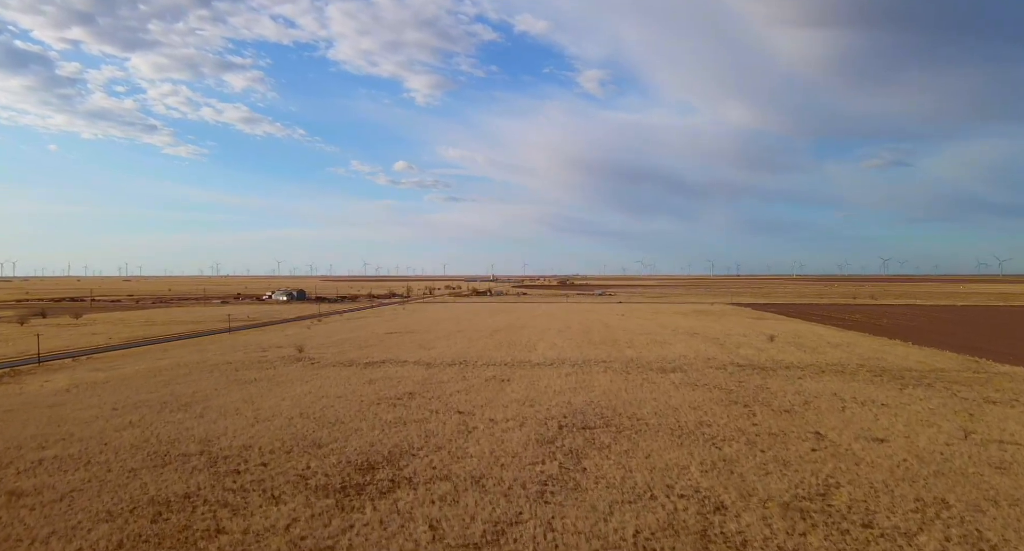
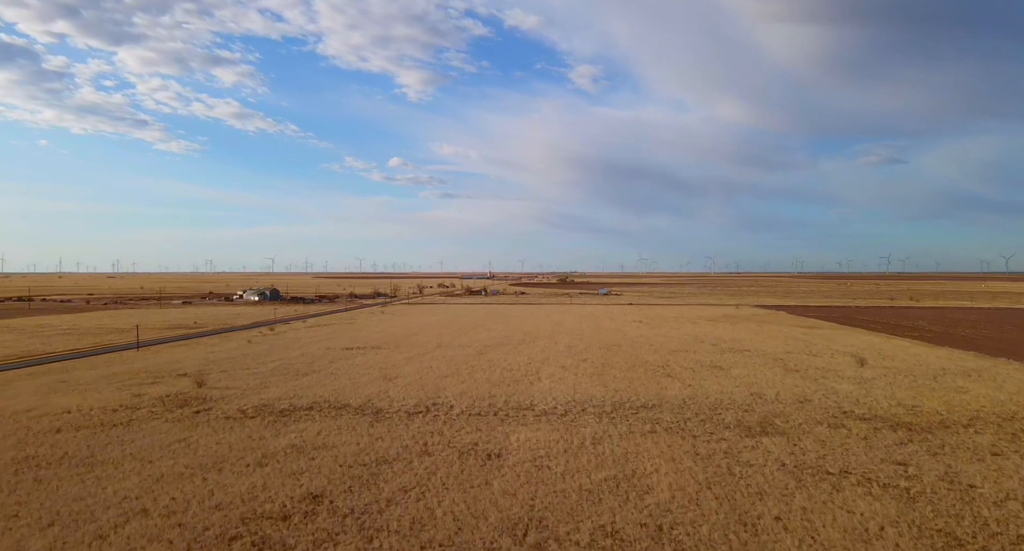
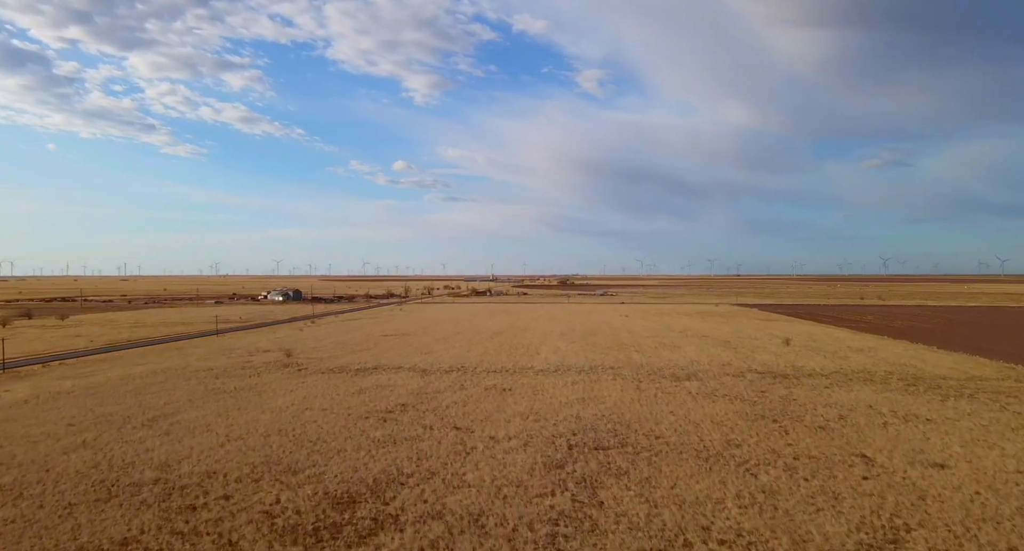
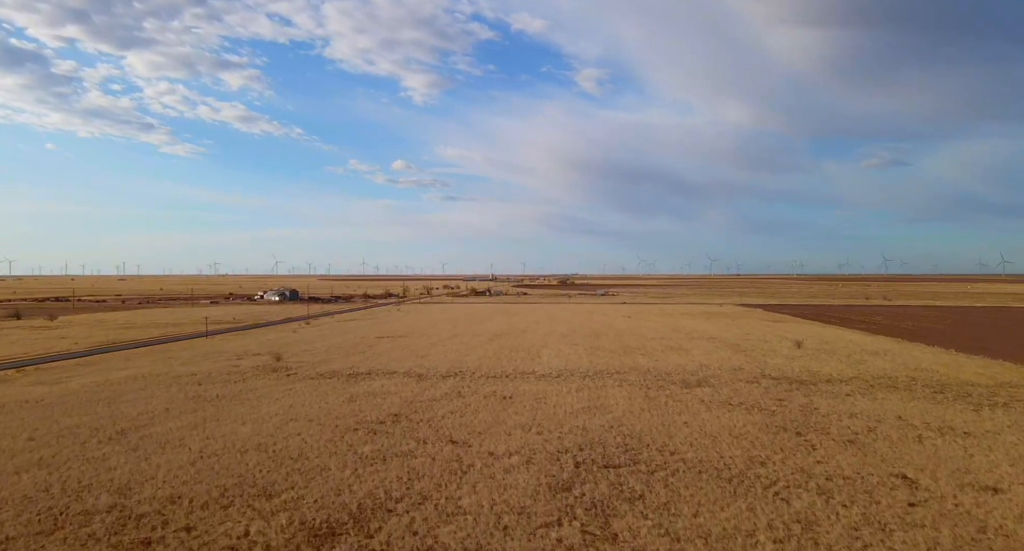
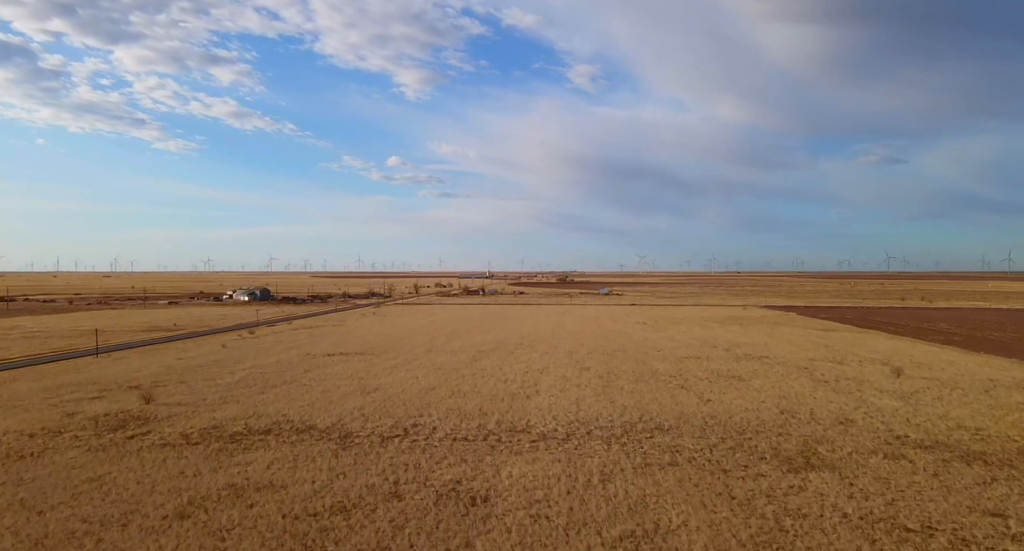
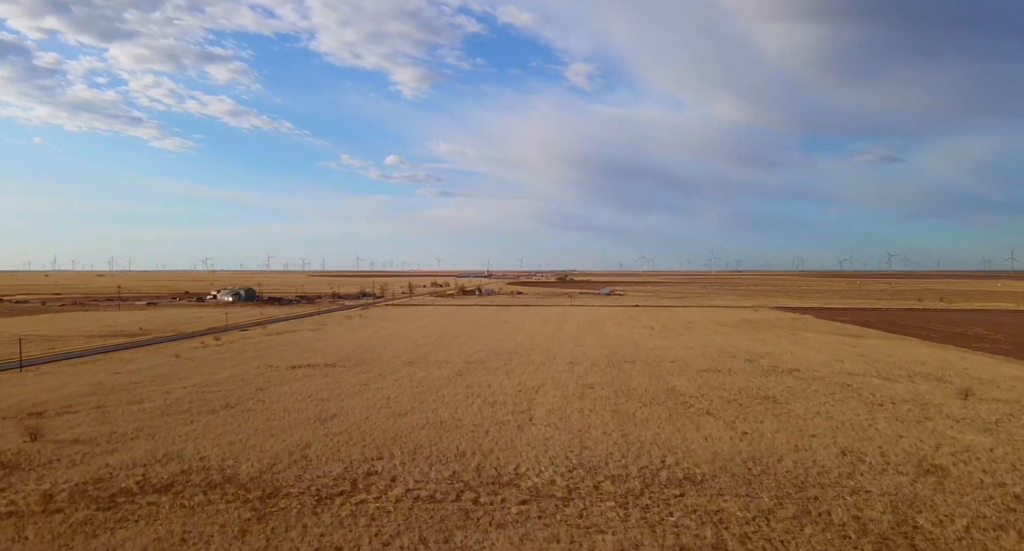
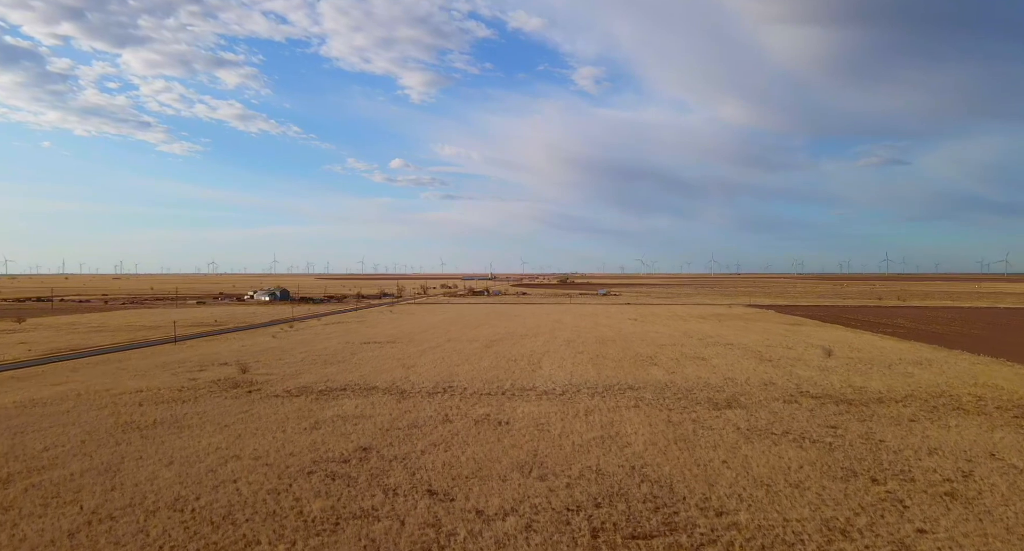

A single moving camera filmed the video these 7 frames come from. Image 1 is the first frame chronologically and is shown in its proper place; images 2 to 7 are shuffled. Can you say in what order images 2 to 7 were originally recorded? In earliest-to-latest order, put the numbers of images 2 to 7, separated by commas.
3, 4, 7, 2, 5, 6
